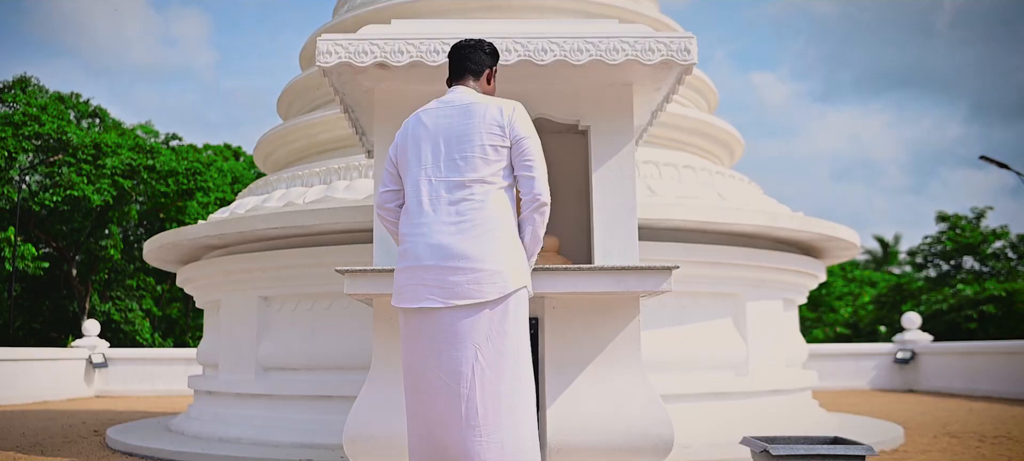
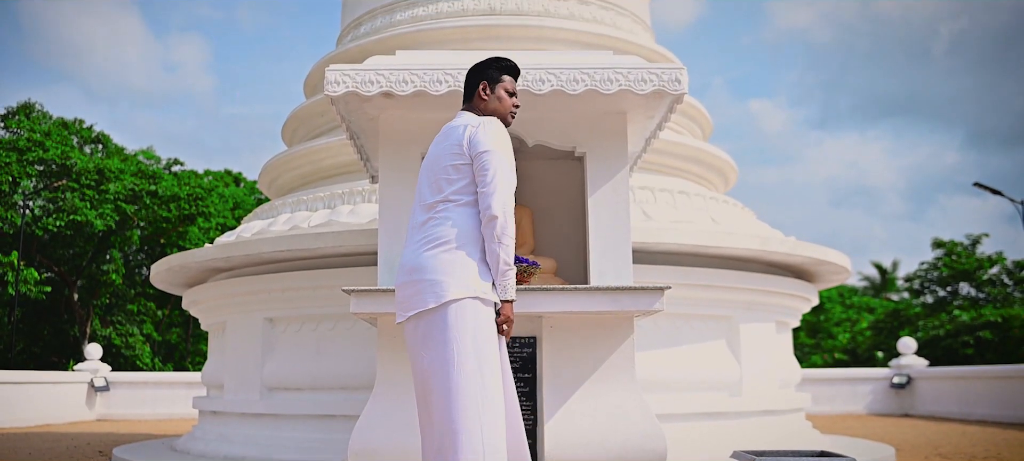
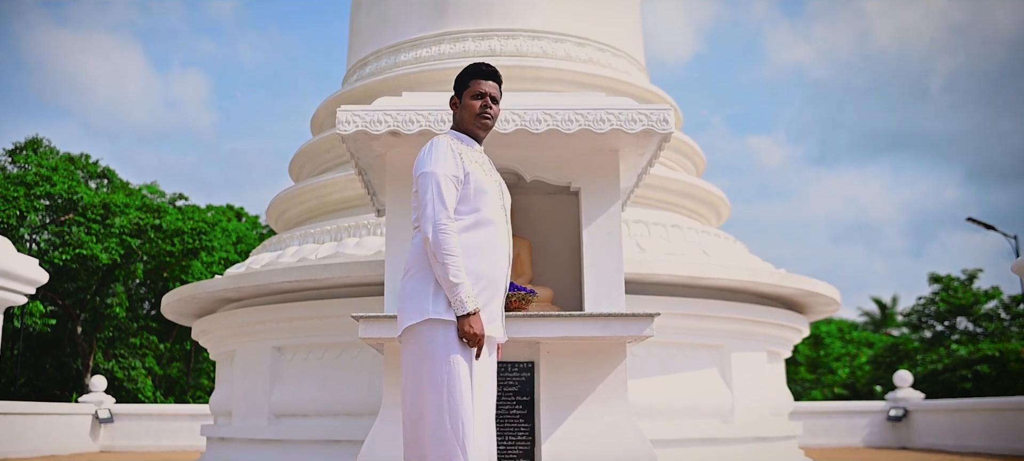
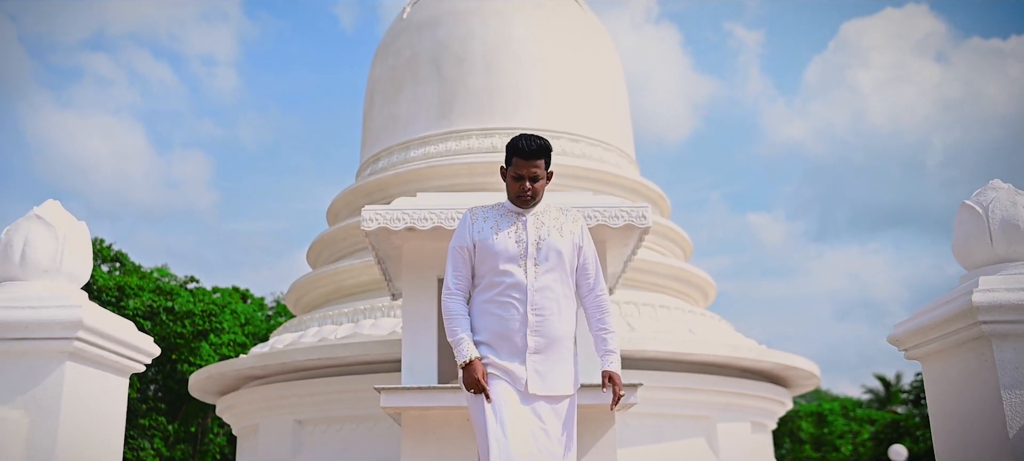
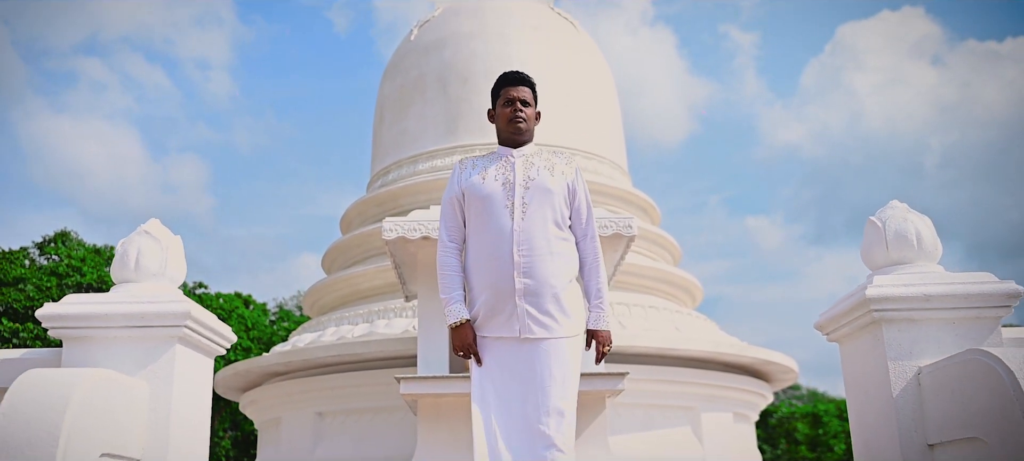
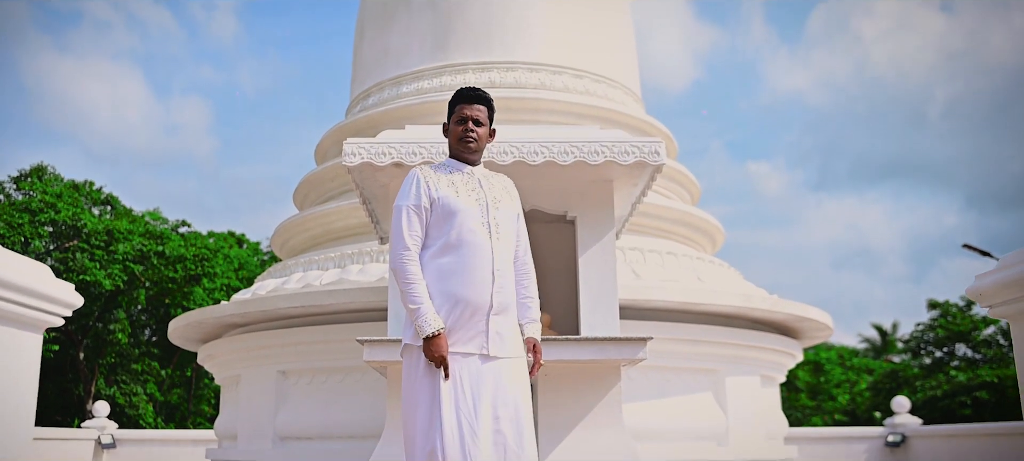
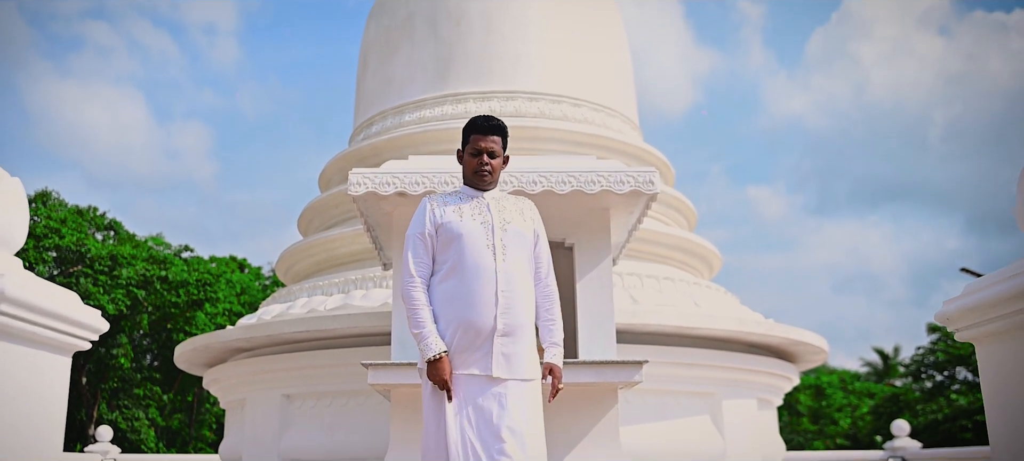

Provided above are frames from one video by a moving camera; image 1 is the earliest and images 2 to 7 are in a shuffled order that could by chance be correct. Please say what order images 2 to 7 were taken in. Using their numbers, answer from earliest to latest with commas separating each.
2, 3, 6, 7, 4, 5
